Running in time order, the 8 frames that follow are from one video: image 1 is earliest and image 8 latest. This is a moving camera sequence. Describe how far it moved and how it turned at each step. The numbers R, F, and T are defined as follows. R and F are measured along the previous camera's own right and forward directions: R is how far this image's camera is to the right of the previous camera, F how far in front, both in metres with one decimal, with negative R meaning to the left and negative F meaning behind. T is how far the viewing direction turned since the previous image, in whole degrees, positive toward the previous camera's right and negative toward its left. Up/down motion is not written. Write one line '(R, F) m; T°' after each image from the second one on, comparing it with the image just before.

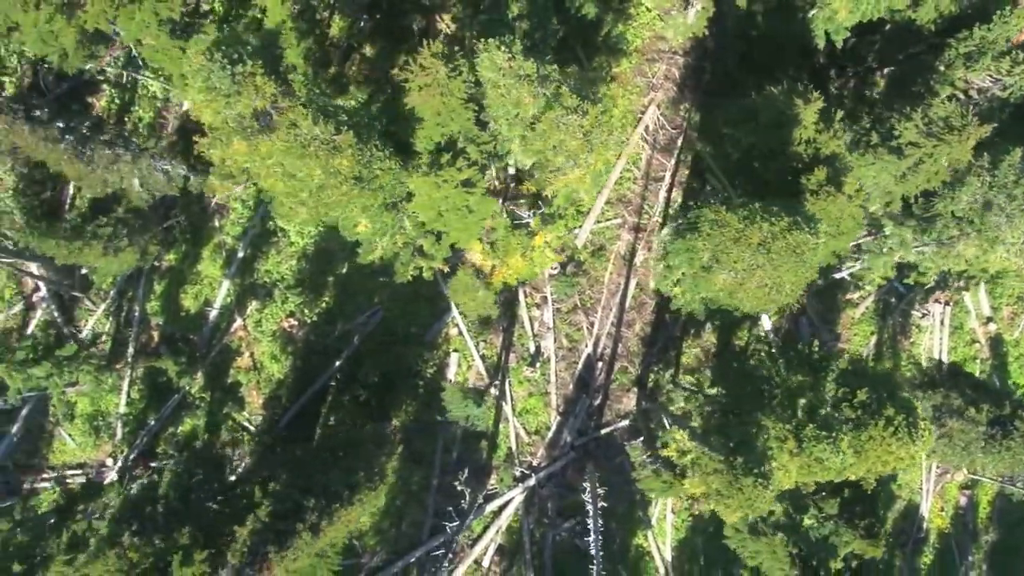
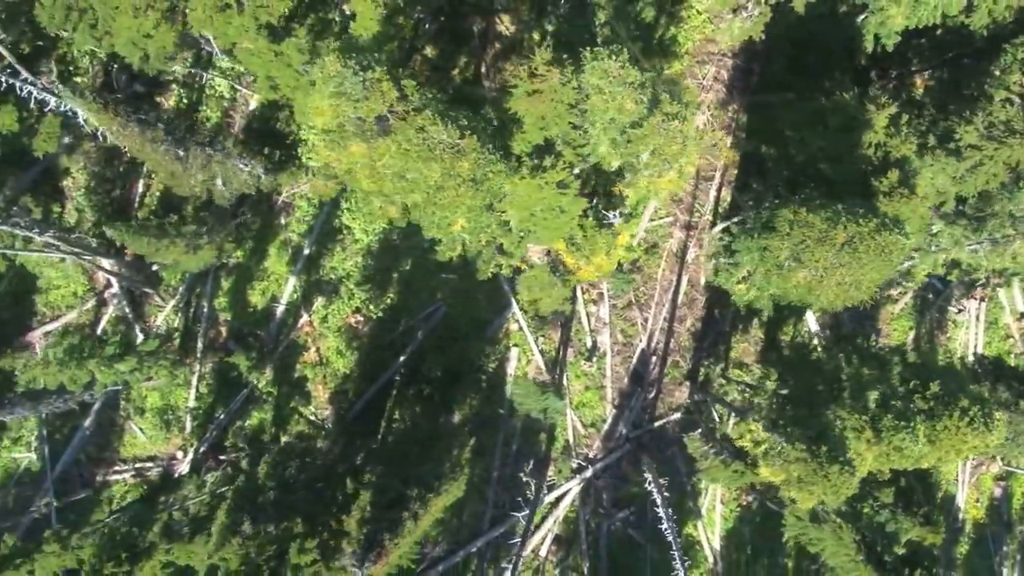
(-1.6, -0.4) m; +1°
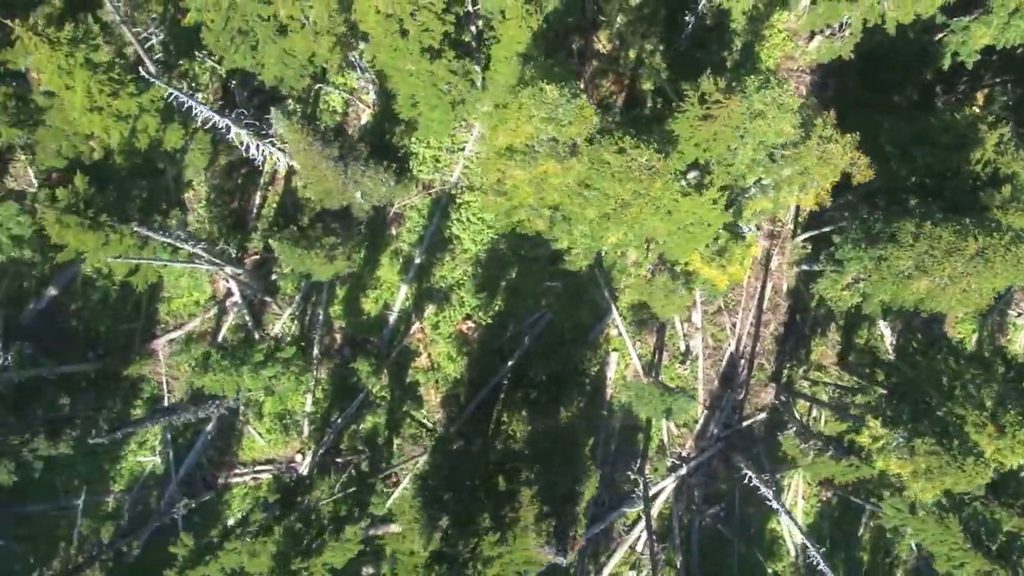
(-2.9, -0.8) m; +2°
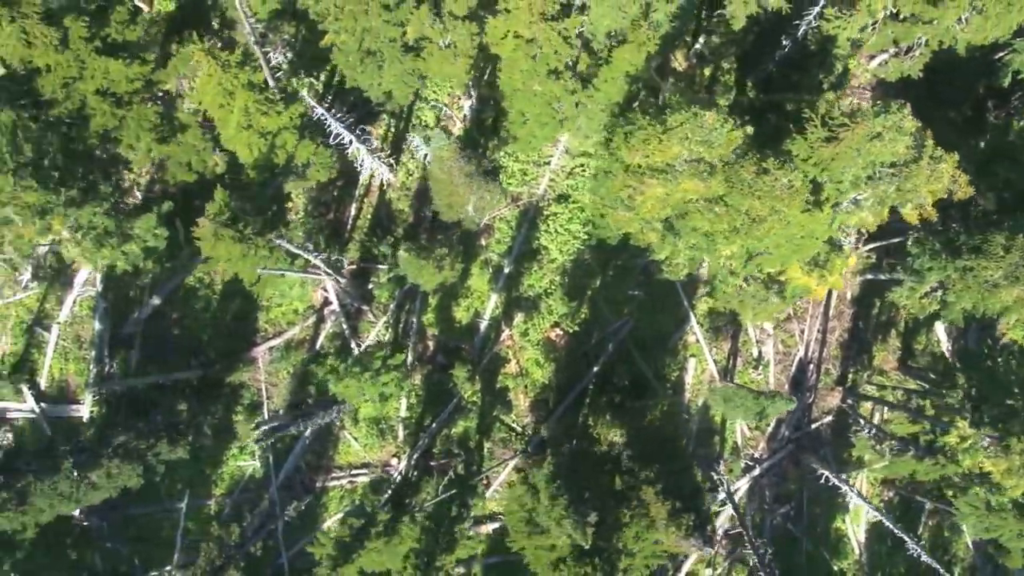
(-2.5, -0.7) m; +1°
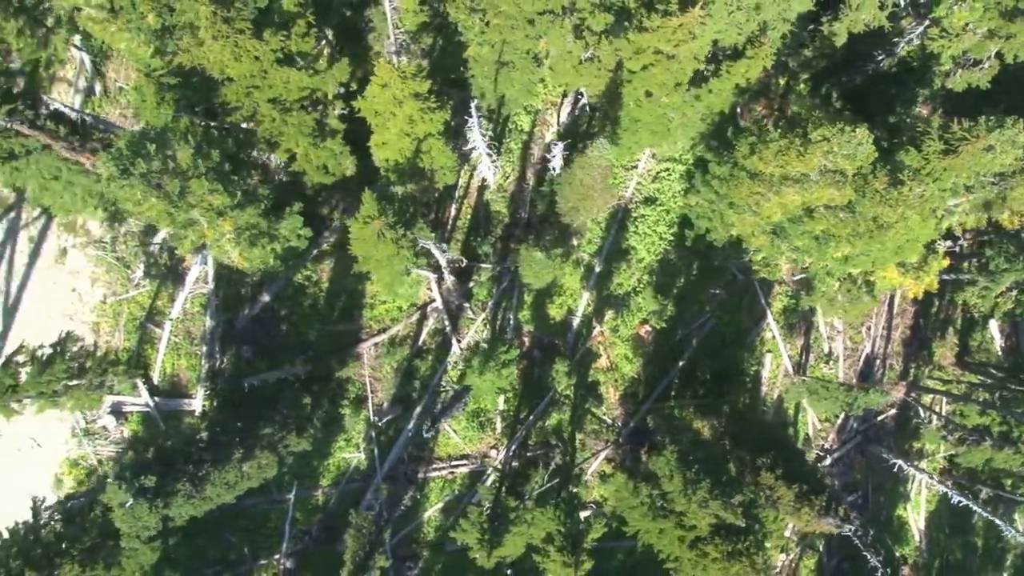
(-2.9, -0.8) m; +2°
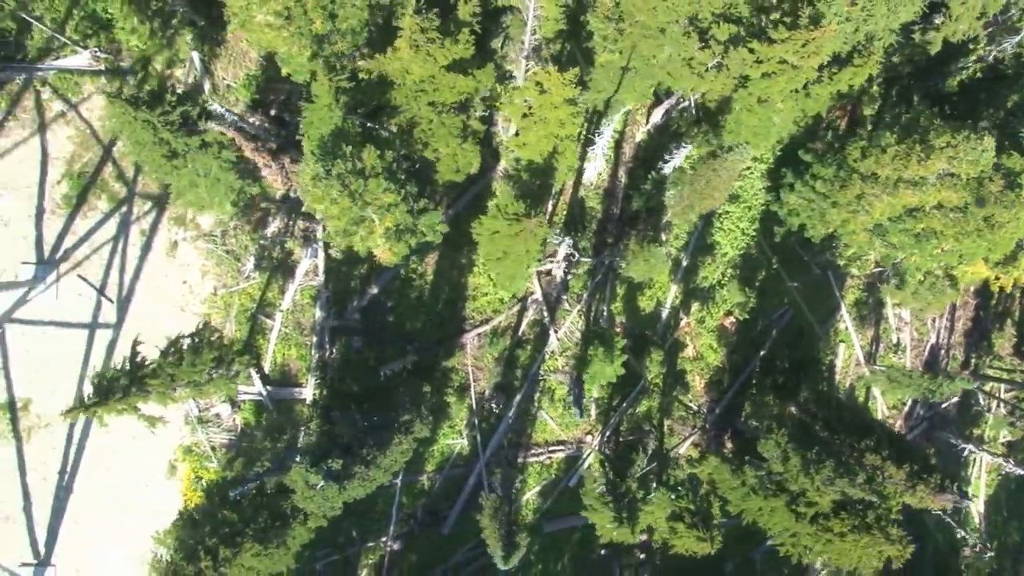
(-2.9, -0.8) m; +1°
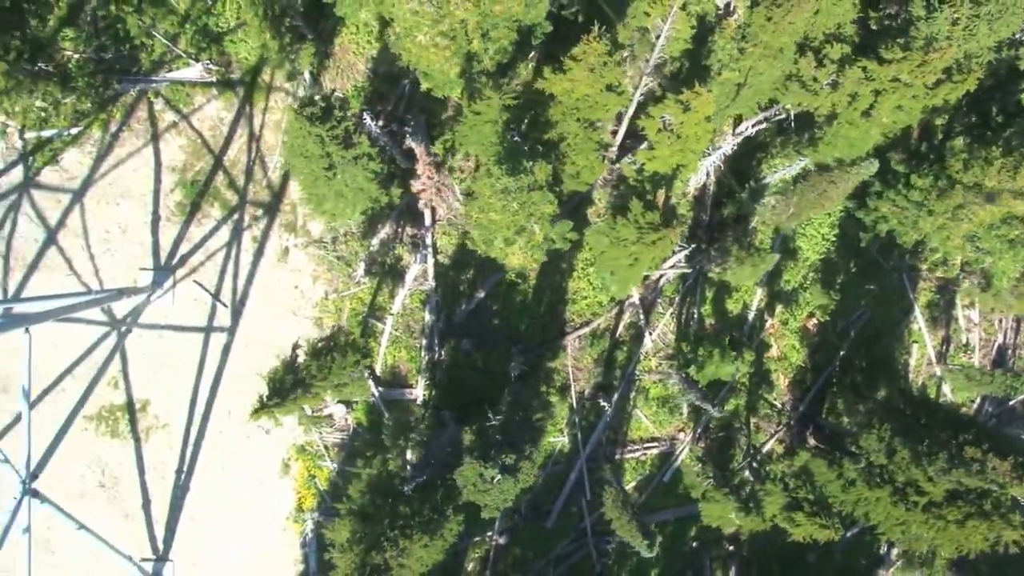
(-2.9, -0.8) m; +1°
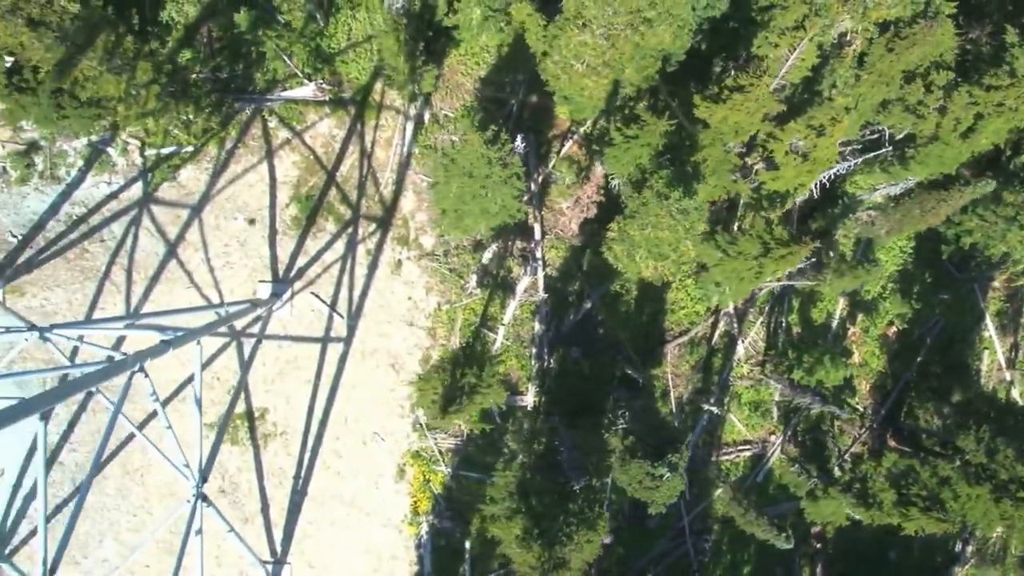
(-3.3, -0.9) m; +1°
